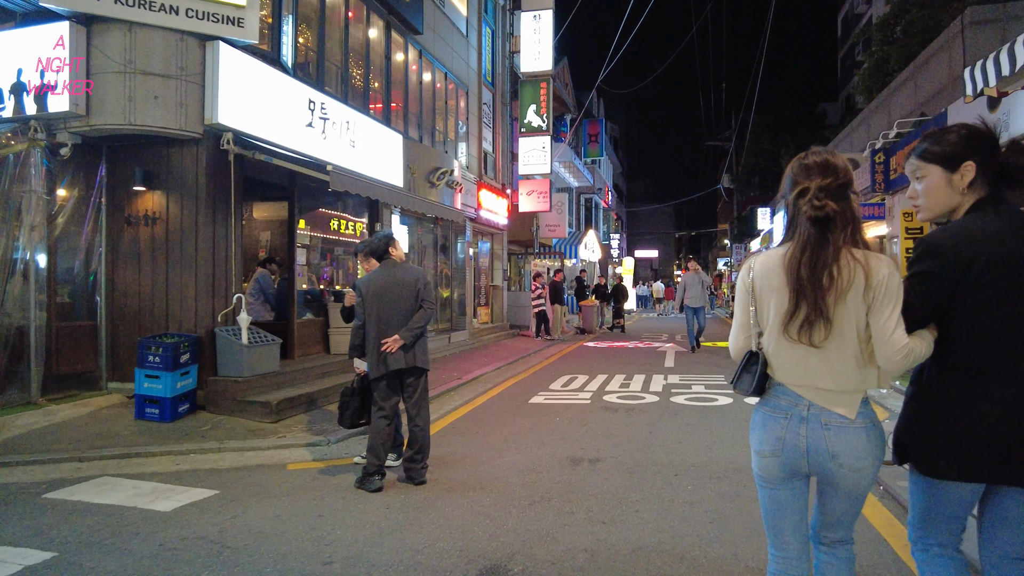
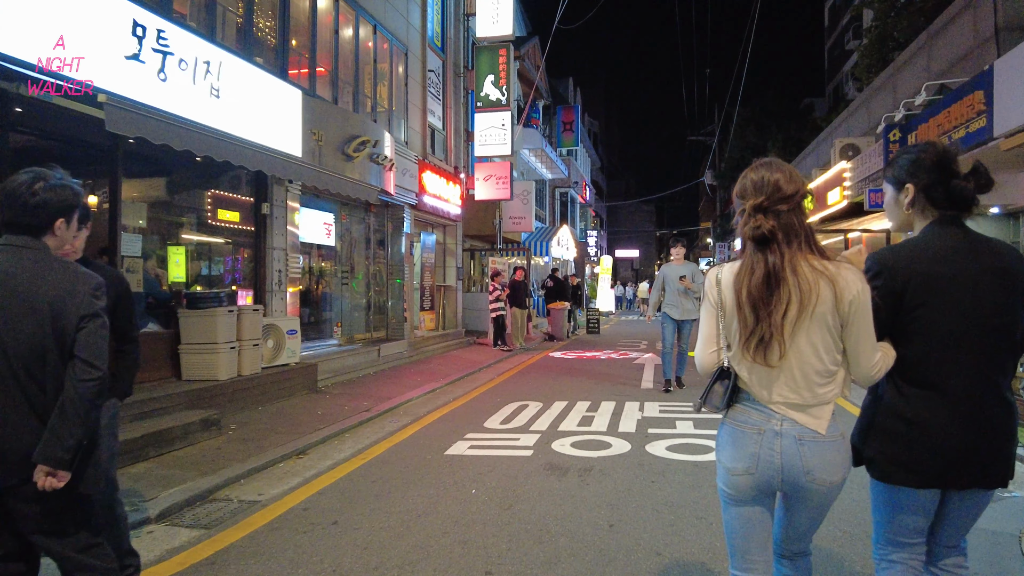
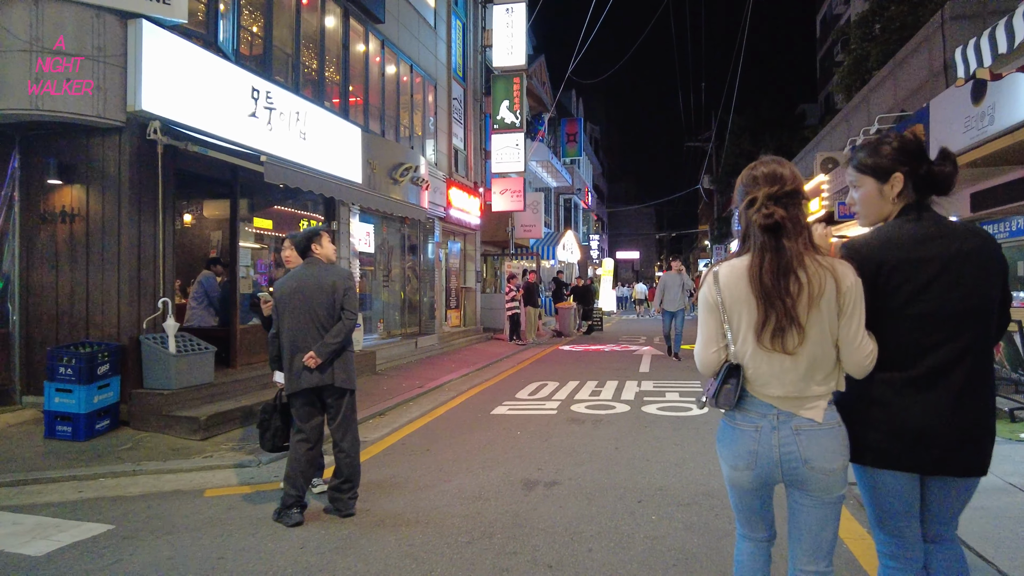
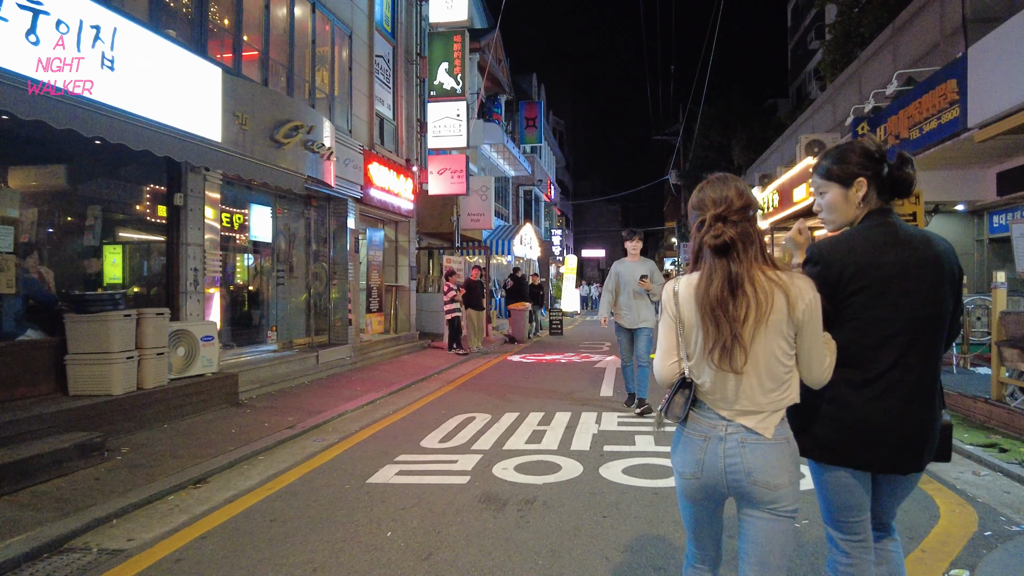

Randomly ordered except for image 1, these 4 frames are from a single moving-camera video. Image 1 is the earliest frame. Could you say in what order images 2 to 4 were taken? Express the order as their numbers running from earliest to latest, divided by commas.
3, 2, 4
